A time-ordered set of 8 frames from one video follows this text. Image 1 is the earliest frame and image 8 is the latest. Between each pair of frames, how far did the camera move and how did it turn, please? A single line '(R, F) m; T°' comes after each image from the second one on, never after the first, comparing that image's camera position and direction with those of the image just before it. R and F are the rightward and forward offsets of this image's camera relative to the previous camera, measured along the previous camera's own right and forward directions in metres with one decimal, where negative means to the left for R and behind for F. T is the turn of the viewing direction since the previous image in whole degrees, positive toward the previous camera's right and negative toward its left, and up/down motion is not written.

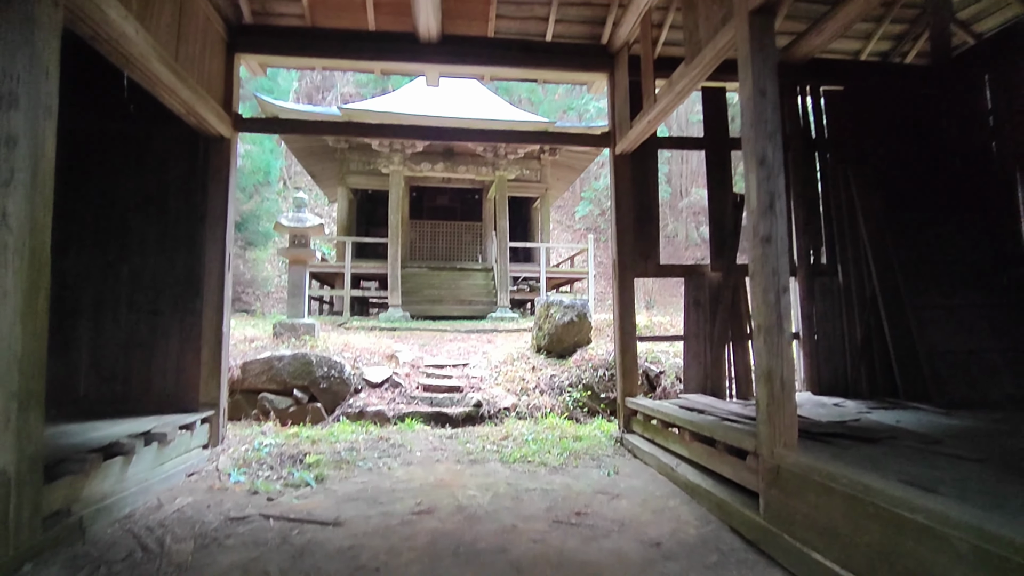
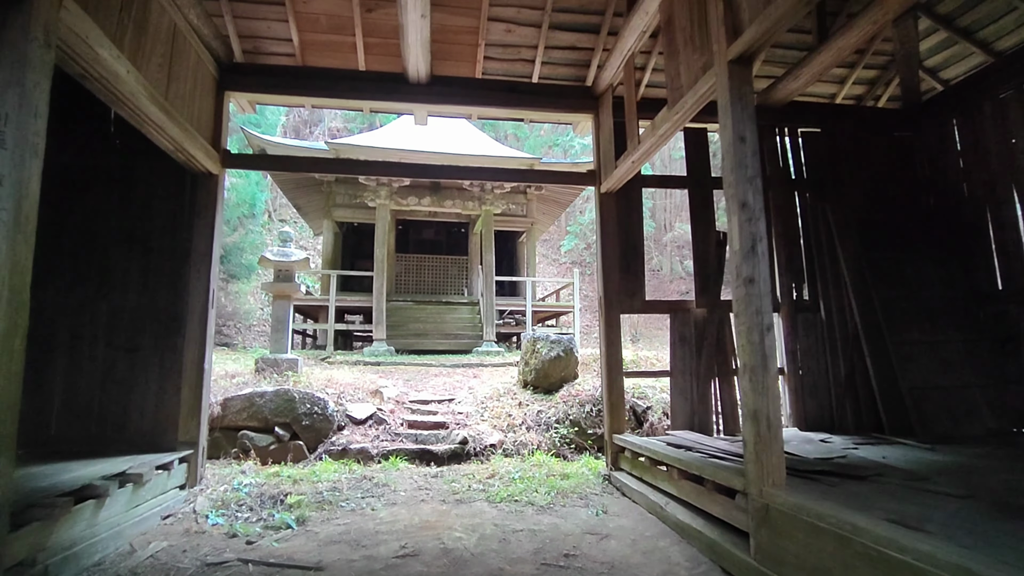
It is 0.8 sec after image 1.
(0.0, 0.0) m; +1°
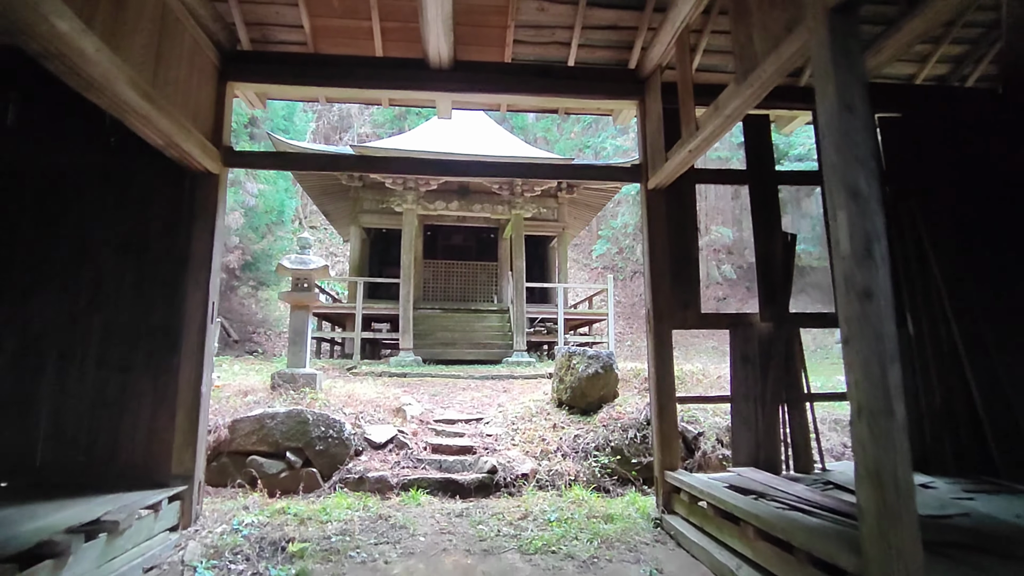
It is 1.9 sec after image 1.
(0.0, +0.5) m; -3°
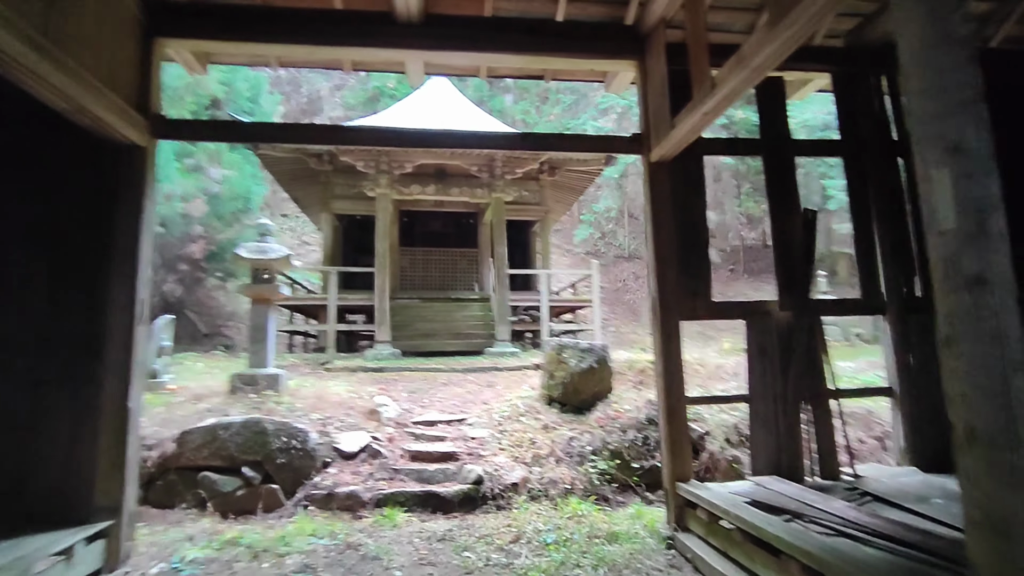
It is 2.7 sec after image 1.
(0.0, +0.5) m; +2°
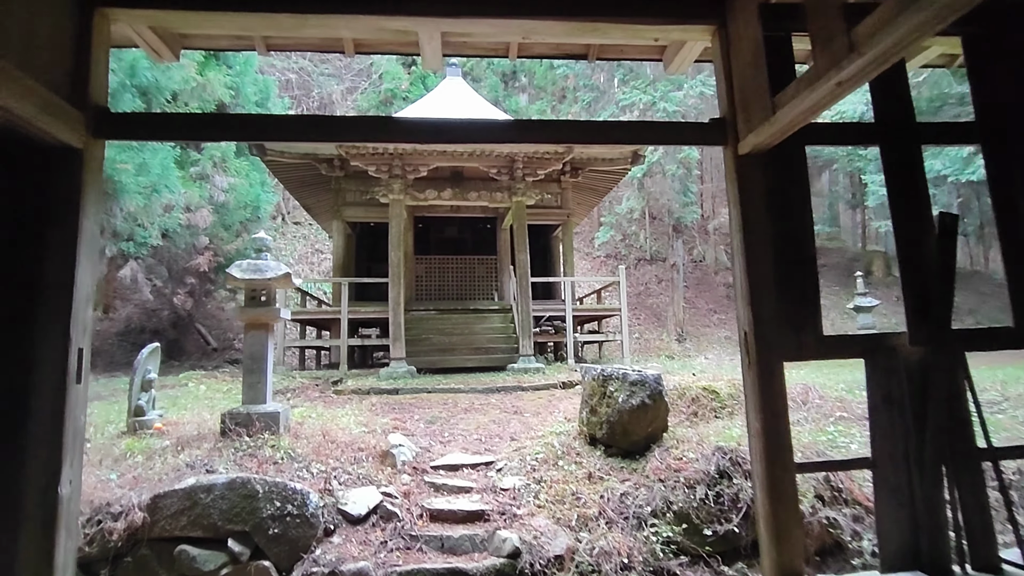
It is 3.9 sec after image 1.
(-0.1, +0.7) m; -2°
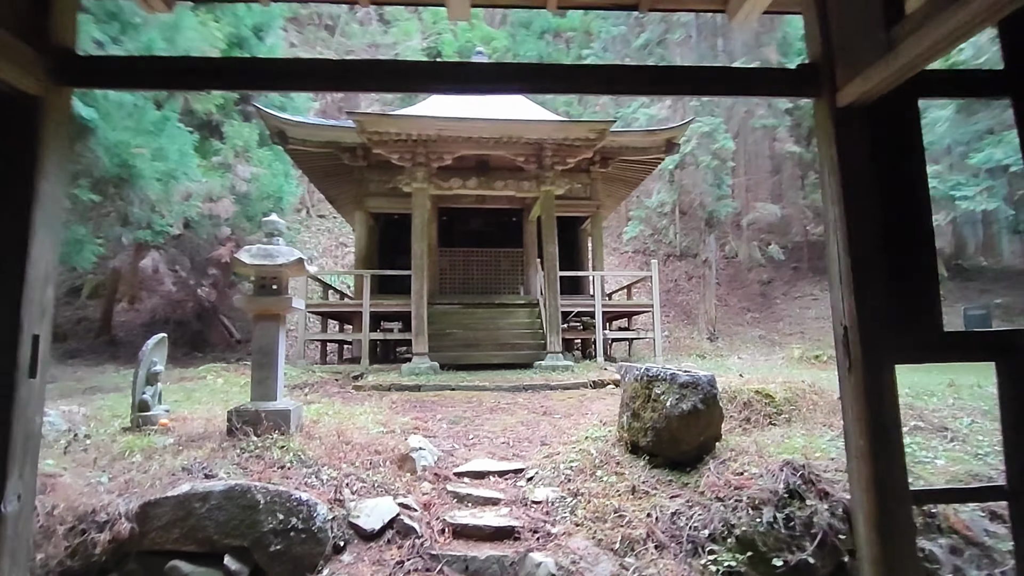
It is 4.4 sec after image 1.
(-0.1, +0.4) m; -2°
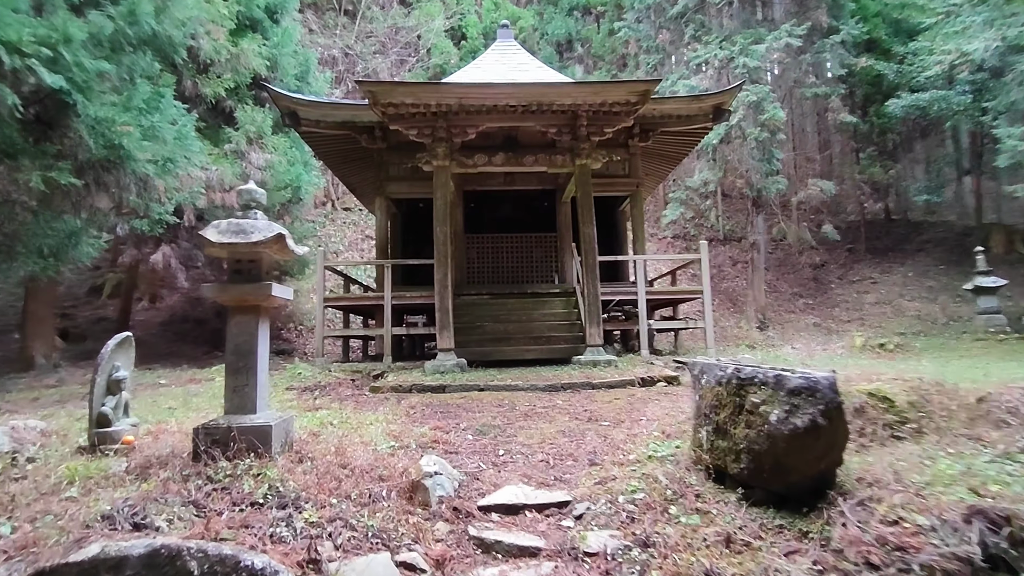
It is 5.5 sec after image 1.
(0.0, +1.0) m; -3°
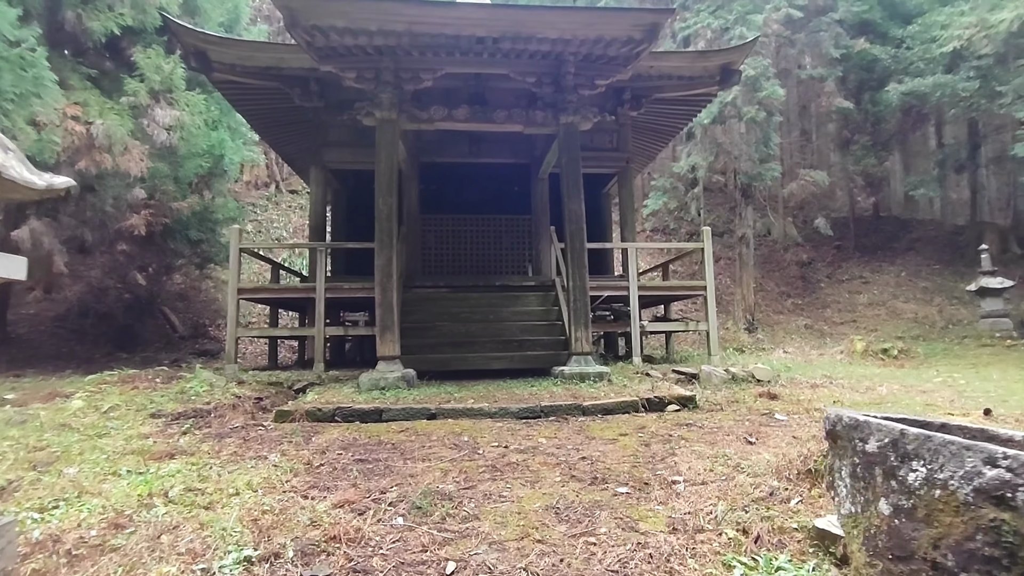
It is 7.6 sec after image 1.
(0.0, +1.8) m; +3°
